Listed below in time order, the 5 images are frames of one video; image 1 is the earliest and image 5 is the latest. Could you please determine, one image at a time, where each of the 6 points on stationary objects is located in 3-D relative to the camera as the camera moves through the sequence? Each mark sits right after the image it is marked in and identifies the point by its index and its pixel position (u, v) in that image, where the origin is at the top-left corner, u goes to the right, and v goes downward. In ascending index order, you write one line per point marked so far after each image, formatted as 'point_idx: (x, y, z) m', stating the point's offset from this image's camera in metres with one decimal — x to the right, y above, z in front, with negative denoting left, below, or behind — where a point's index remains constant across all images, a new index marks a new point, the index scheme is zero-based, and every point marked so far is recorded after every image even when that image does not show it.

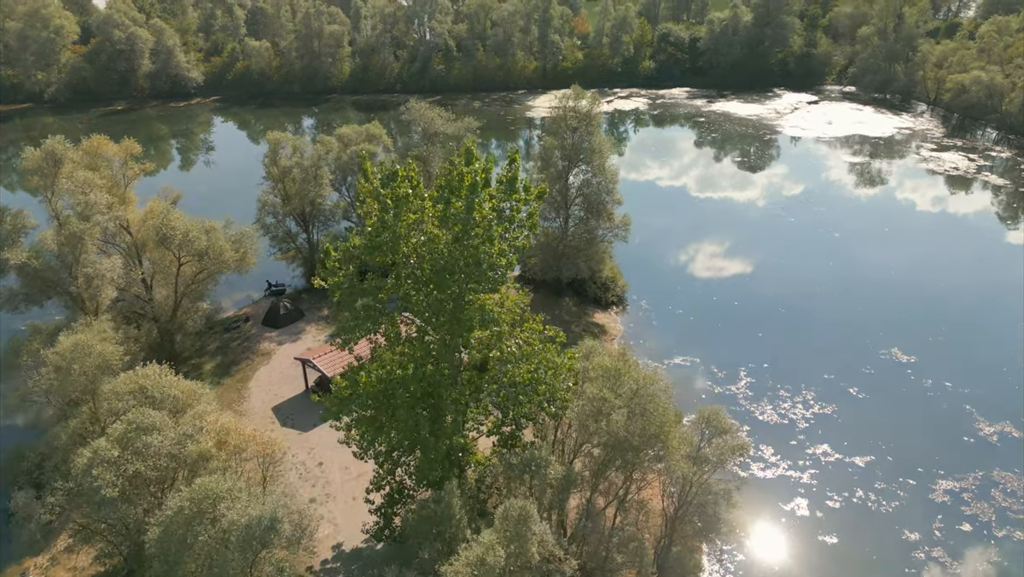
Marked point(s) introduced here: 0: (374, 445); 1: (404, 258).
0: (-3.7, -4.2, +16.8) m
1: (-2.6, +0.8, +15.2) m
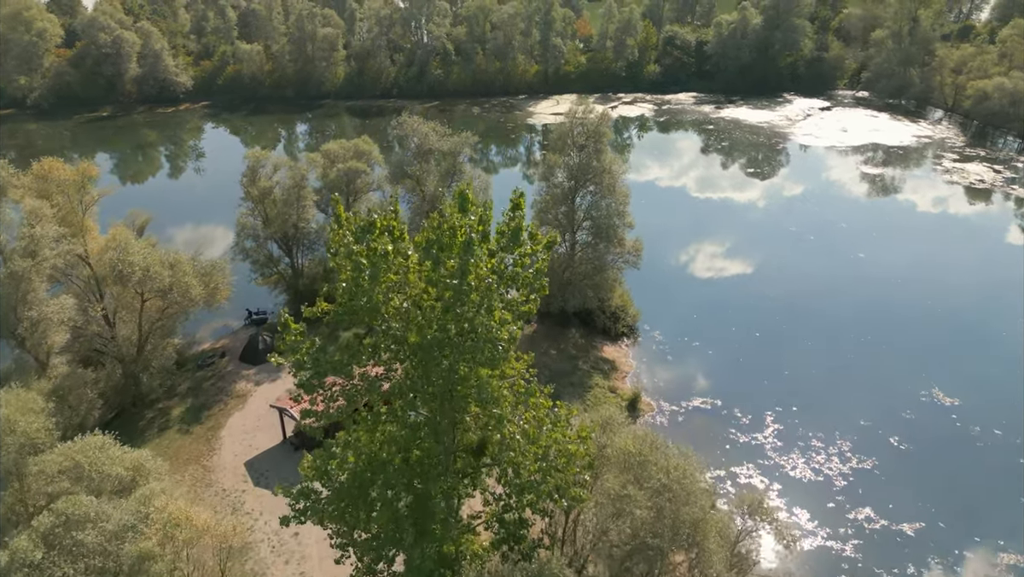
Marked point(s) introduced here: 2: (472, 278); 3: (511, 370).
0: (-3.6, -5.7, +14.0) m
1: (-2.5, -0.7, +12.4) m
2: (-0.8, +0.2, +11.8) m
3: (0.0, -1.8, +13.7) m
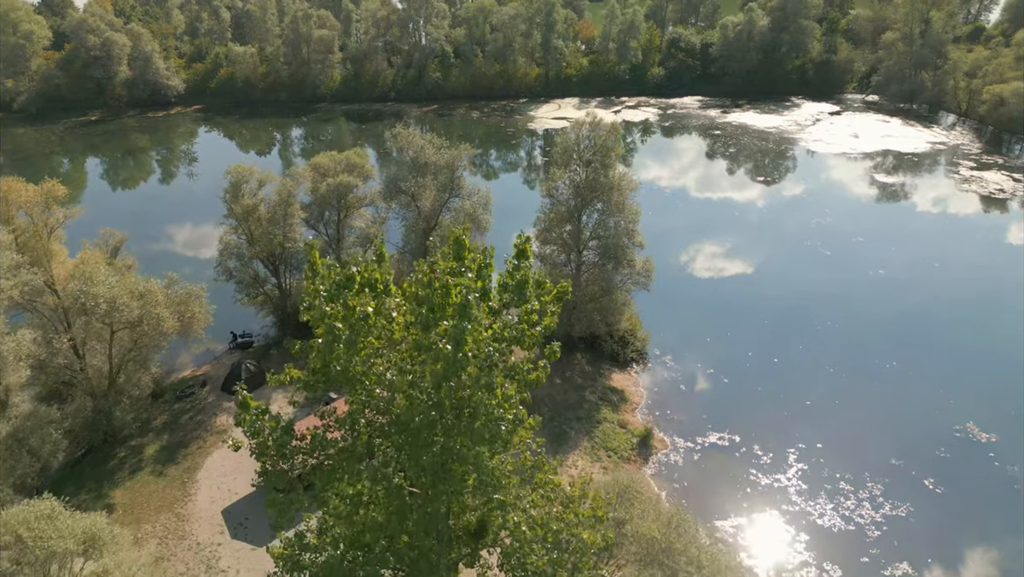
0: (-3.5, -6.8, +12.1) m
1: (-2.5, -1.8, +10.5) m
2: (-0.7, -0.9, +9.8) m
3: (+0.1, -2.9, +11.7) m
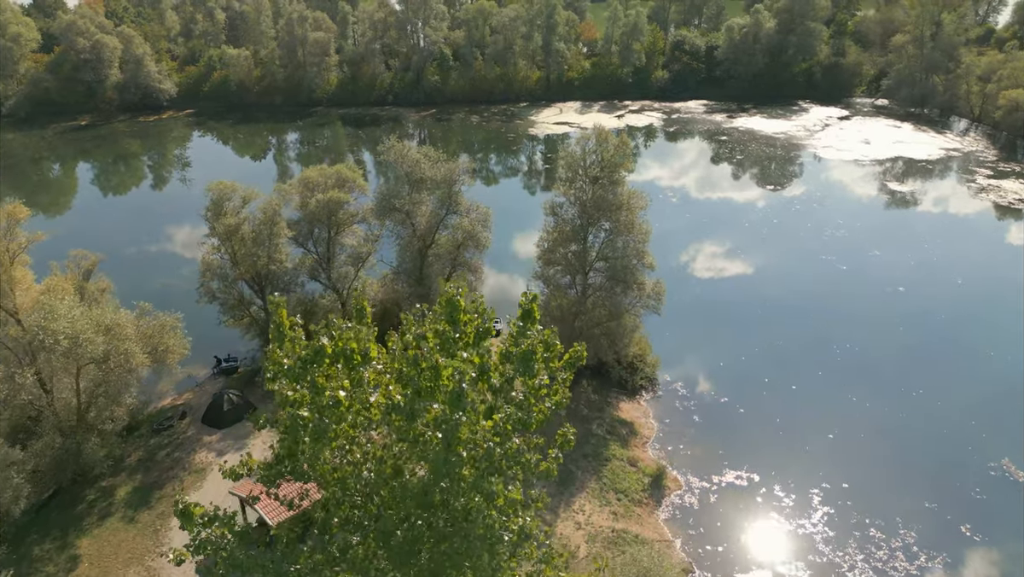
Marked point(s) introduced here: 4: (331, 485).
0: (-3.5, -7.8, +10.2) m
1: (-2.4, -2.8, +8.7) m
2: (-0.6, -1.9, +8.0) m
3: (+0.1, -3.9, +9.9) m
4: (-2.5, -2.7, +8.7) m
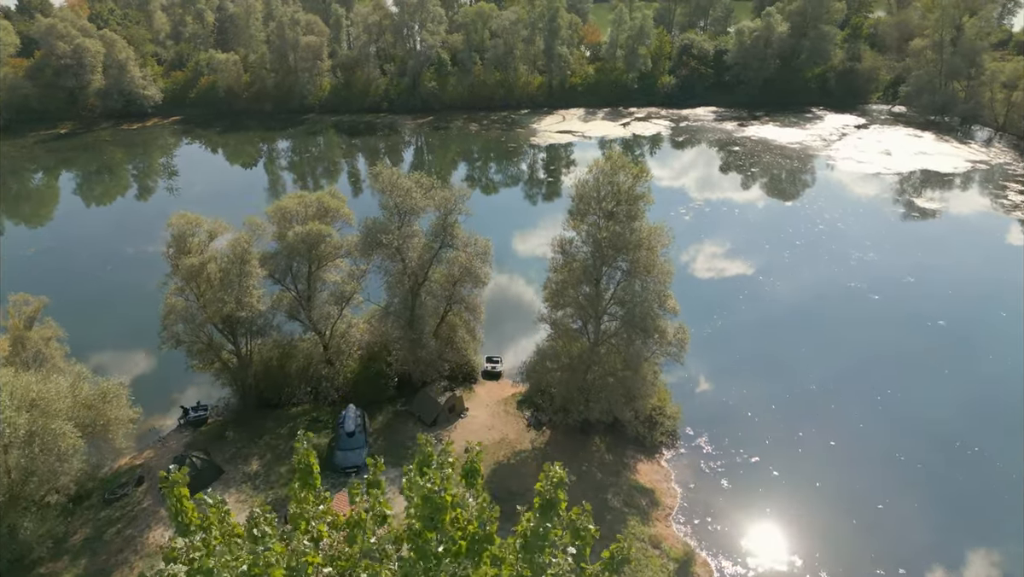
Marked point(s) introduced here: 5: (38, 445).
0: (-3.4, -9.5, +7.1) m
1: (-2.3, -4.6, +5.5) m
2: (-0.5, -3.6, +4.9) m
3: (+0.3, -5.6, +6.8) m
4: (-2.4, -4.4, +5.6) m
5: (-12.4, -4.0, +16.6) m
